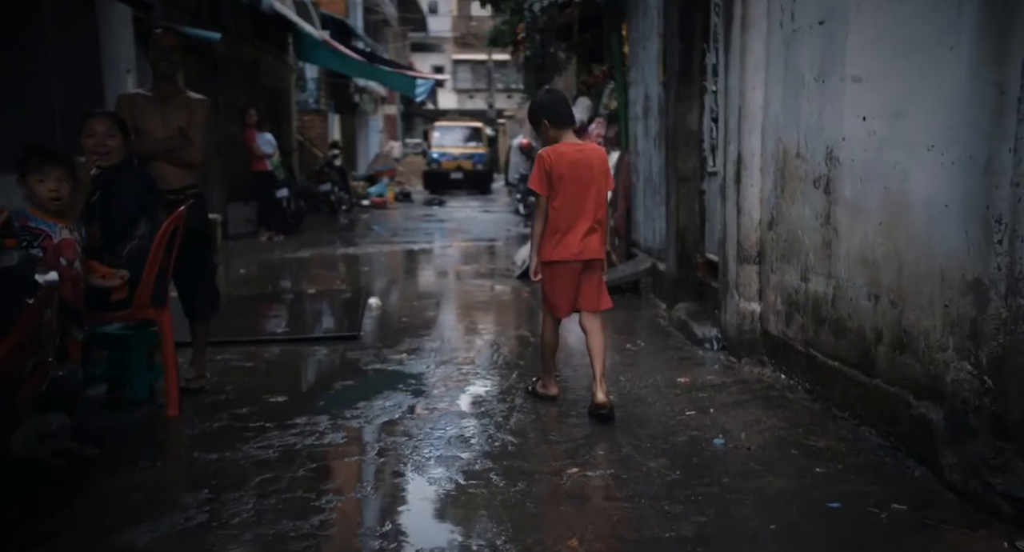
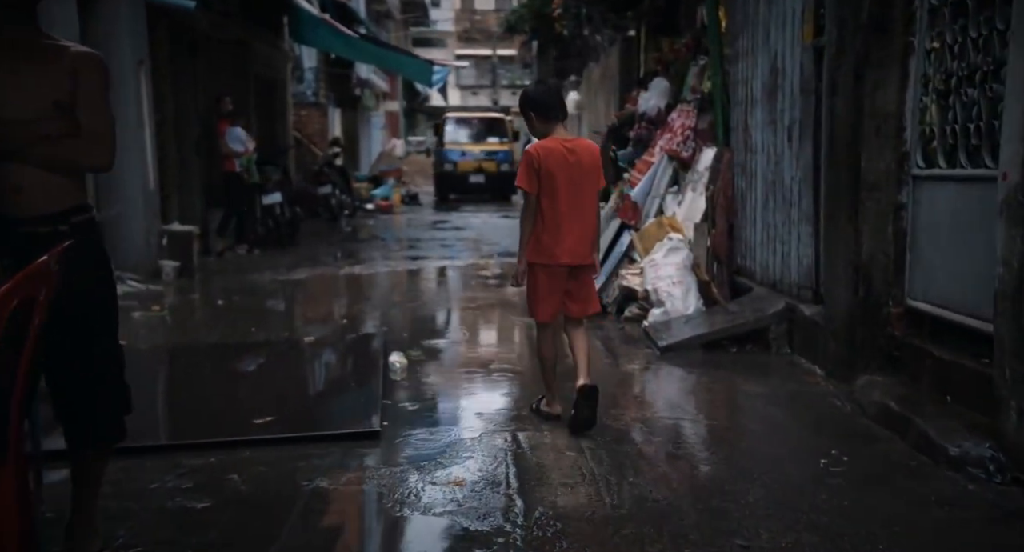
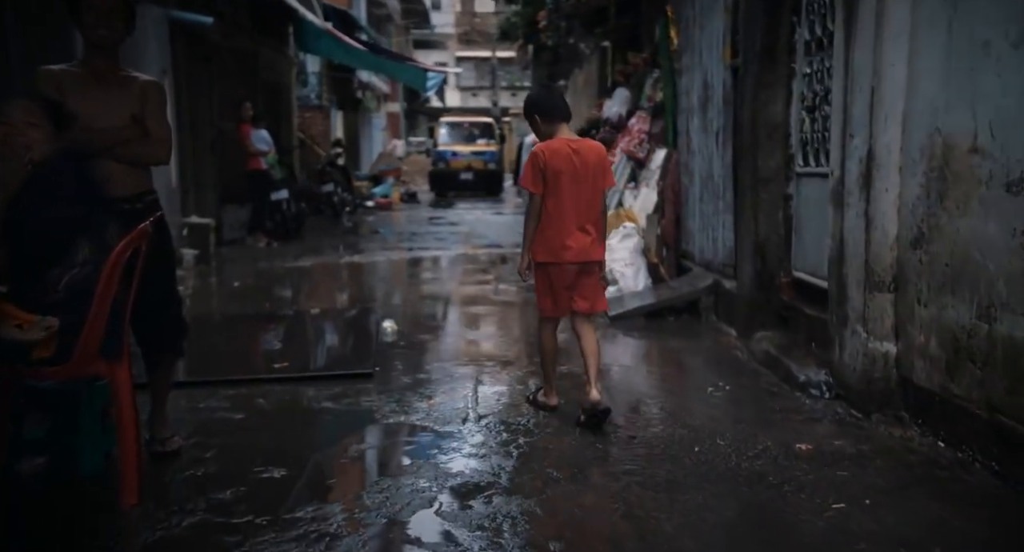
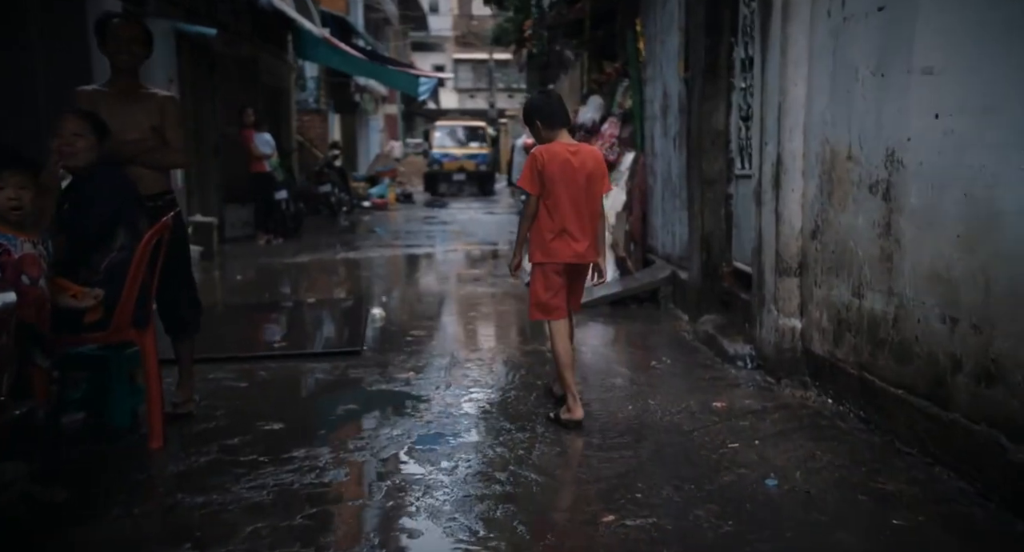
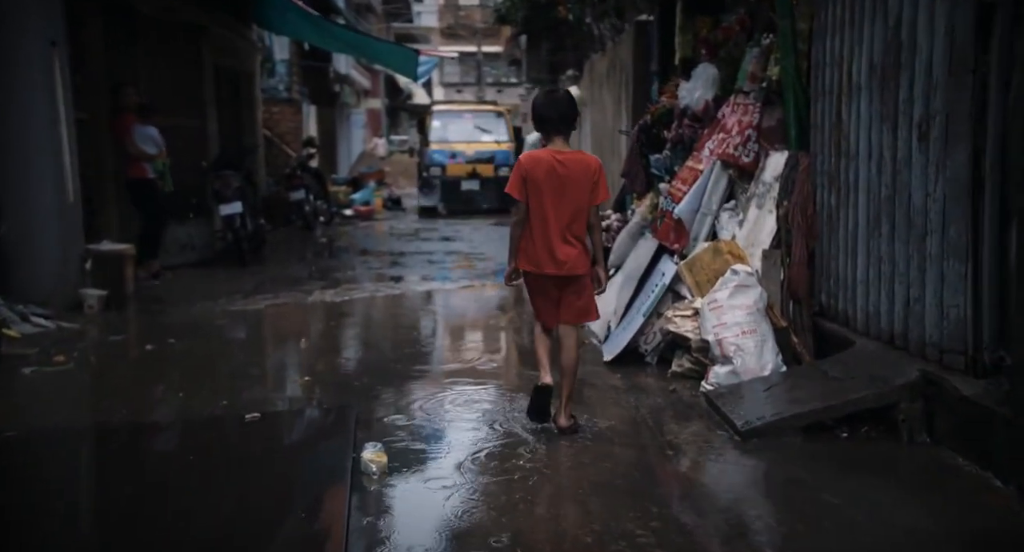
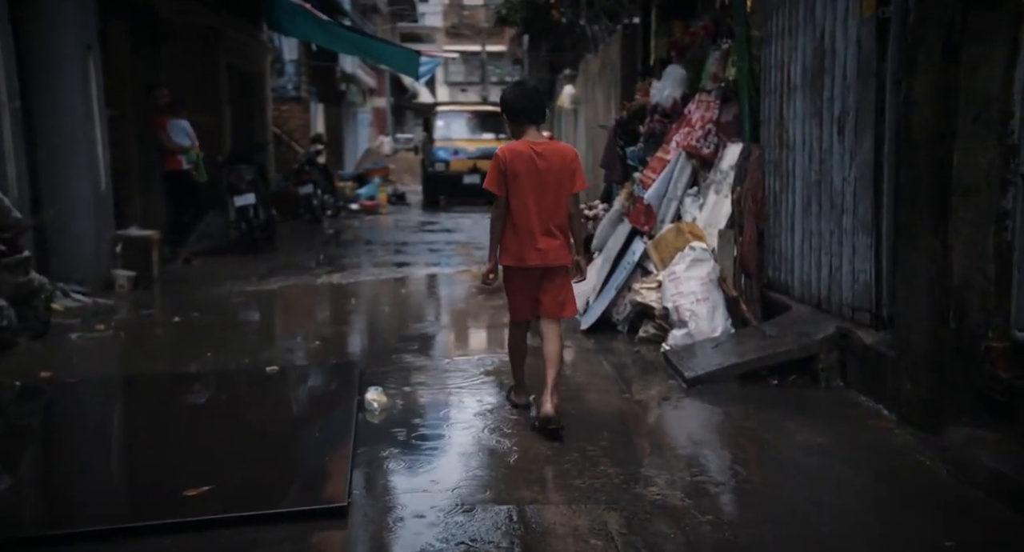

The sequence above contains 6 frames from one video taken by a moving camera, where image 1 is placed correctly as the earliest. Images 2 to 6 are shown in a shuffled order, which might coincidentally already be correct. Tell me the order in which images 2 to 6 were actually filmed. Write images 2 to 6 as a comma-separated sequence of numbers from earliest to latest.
4, 3, 2, 6, 5
